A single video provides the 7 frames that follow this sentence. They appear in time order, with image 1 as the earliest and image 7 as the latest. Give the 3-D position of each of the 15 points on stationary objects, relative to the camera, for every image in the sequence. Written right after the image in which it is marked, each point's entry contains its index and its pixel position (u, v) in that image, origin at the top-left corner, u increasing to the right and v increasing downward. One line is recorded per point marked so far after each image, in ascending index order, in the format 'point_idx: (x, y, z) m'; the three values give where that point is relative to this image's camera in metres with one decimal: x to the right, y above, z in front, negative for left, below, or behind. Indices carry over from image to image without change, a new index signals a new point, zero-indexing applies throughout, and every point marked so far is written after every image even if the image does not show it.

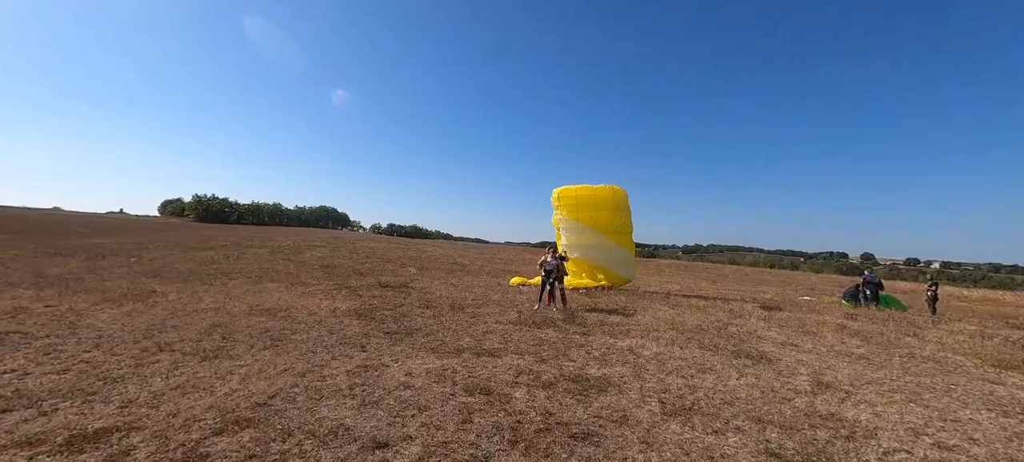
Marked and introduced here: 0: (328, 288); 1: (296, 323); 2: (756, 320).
0: (-6.5, -2.0, +13.4) m
1: (-4.5, -1.9, +7.7) m
2: (+6.5, -2.4, +10.0) m
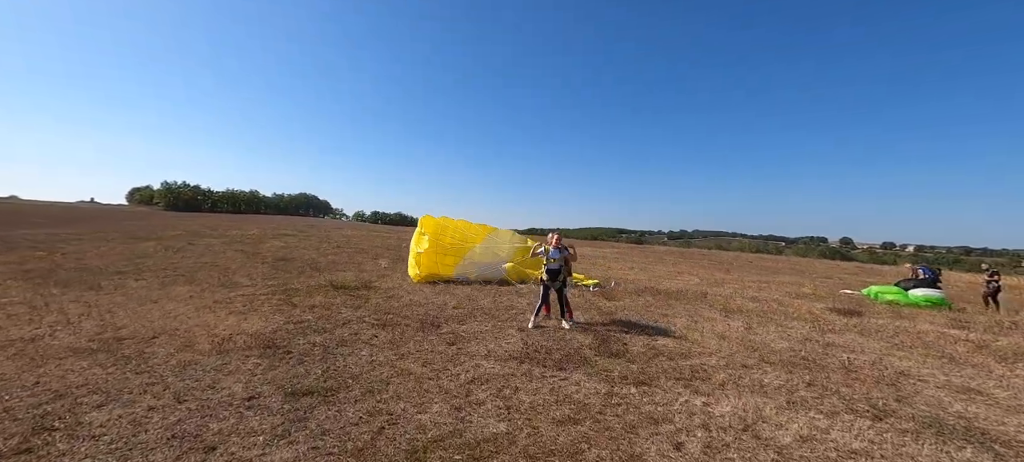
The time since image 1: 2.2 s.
0: (-6.7, -1.6, +10.0) m
1: (-4.4, -1.7, +4.4) m
2: (+6.5, -2.0, +7.0) m
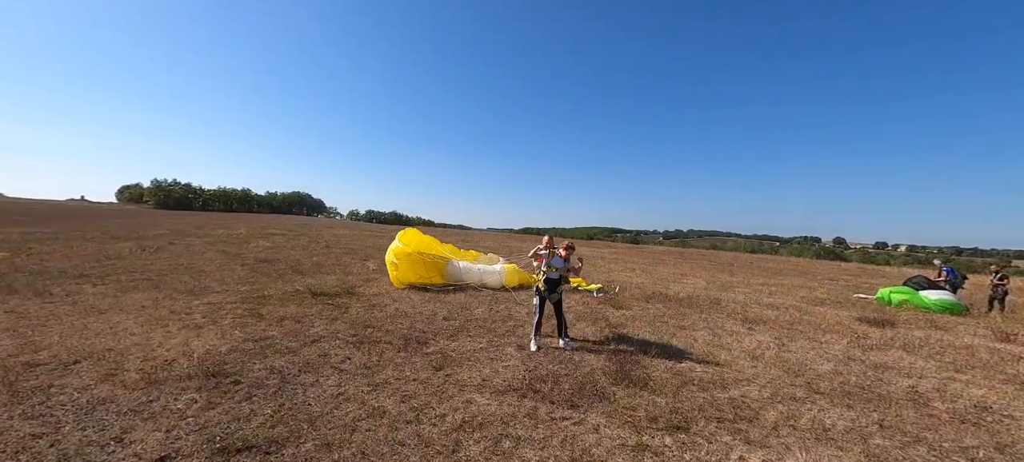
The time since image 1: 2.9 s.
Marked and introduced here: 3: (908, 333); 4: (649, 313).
0: (-6.7, -1.6, +9.0) m
1: (-4.4, -1.7, +3.4) m
2: (+6.5, -2.0, +6.2) m
3: (+8.2, -2.1, +7.8) m
4: (+3.1, -1.9, +8.6) m
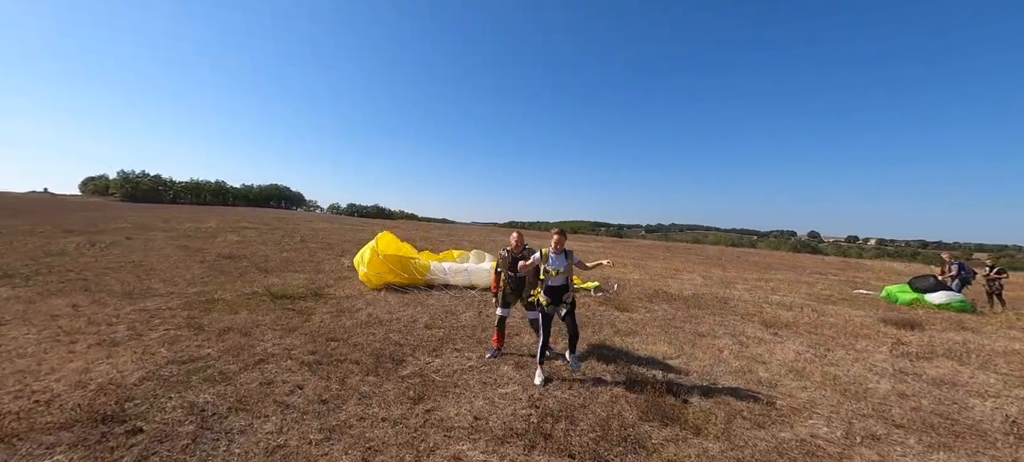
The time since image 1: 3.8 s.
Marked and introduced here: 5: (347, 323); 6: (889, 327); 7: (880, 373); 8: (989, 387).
0: (-6.9, -1.5, +7.6) m
1: (-4.3, -1.6, +2.1) m
2: (+6.4, -1.9, +5.4) m
3: (+8.1, -2.0, +7.0) m
4: (+3.0, -1.7, +7.7) m
5: (-2.8, -1.6, +6.4) m
6: (+7.6, -1.9, +7.6) m
7: (+4.9, -1.9, +5.0) m
8: (+5.9, -1.9, +4.7) m
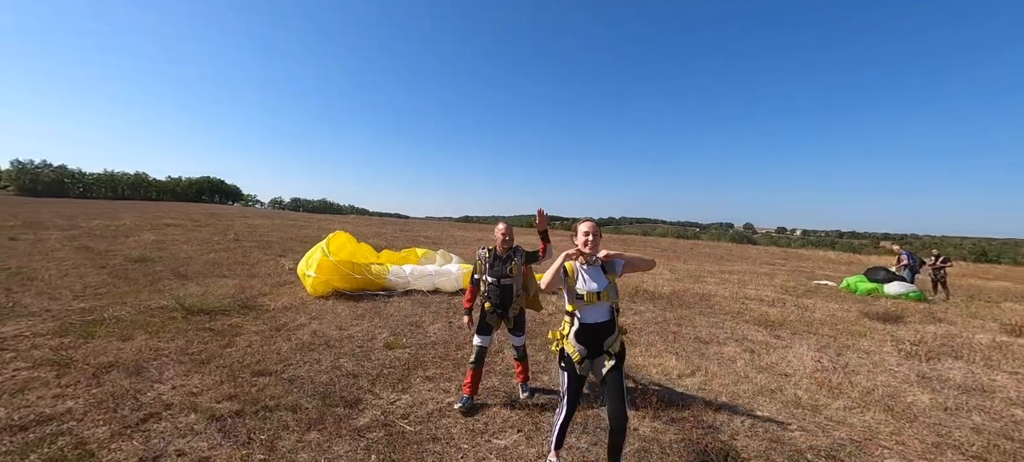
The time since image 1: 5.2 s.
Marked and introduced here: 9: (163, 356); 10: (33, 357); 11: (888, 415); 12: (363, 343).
0: (-7.3, -1.5, +5.8) m
1: (-4.1, -1.7, +0.6) m
2: (+6.2, -1.8, +5.1) m
3: (+7.7, -1.8, +6.9) m
4: (+2.5, -1.6, +7.0) m
5: (-3.0, -1.5, +5.0) m
6: (+7.2, -1.8, +7.4) m
7: (+4.7, -1.8, +4.5) m
8: (+5.8, -1.8, +4.3) m
9: (-4.3, -1.5, +4.6) m
10: (-5.8, -1.5, +4.5) m
11: (+3.6, -1.8, +3.6) m
12: (-2.1, -1.6, +5.3) m
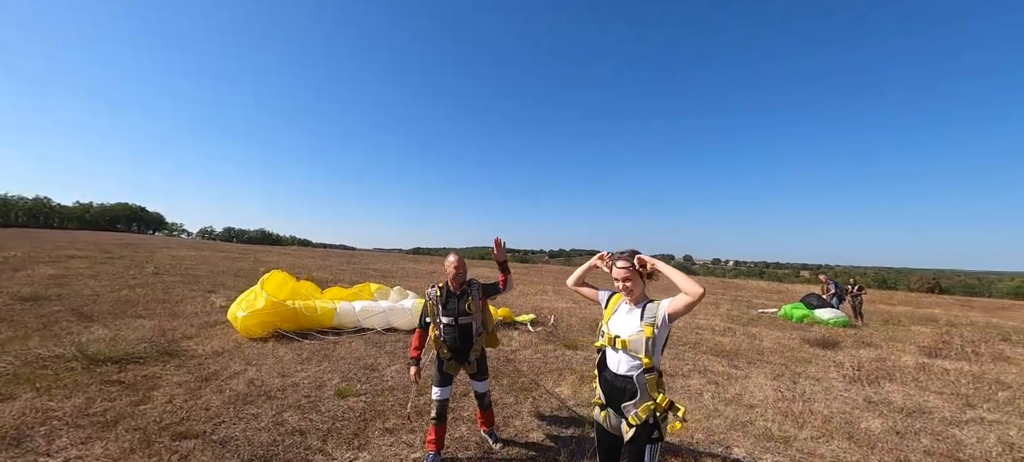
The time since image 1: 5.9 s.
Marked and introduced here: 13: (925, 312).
0: (-7.7, -1.9, +4.5) m
1: (-3.9, -1.7, -0.2) m
2: (+5.8, -2.3, +5.5) m
3: (+7.0, -2.5, +7.5) m
4: (+1.9, -2.2, +6.9) m
5: (-3.4, -1.9, +4.3) m
6: (+6.4, -2.5, +7.9) m
7: (+4.4, -2.2, +4.8) m
8: (+5.4, -2.3, +4.7) m
9: (-4.6, -1.9, +3.7) m
10: (-6.1, -1.9, +3.5) m
11: (+3.3, -2.1, +3.7) m
12: (-2.5, -2.0, +4.7) m
13: (+19.0, -3.7, +17.2) m
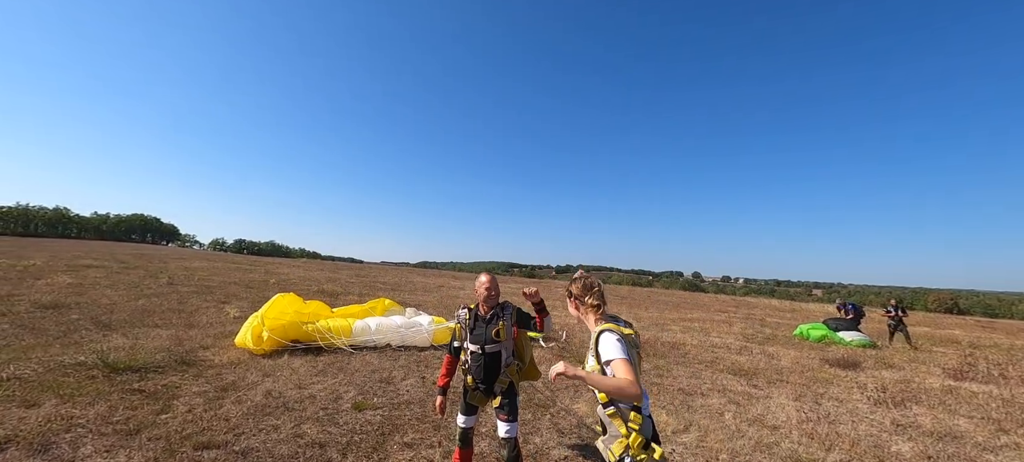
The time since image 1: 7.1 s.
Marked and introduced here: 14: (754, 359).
0: (-7.5, -2.0, +4.6) m
1: (-3.8, -1.7, -0.1) m
2: (+6.0, -2.6, +5.3) m
3: (+7.2, -2.8, +7.3) m
4: (+2.1, -2.5, +6.8) m
5: (-3.2, -2.1, +4.3) m
6: (+6.7, -2.8, +7.8) m
7: (+4.6, -2.4, +4.6) m
8: (+5.6, -2.5, +4.5) m
9: (-4.4, -2.0, +3.8) m
10: (-5.9, -1.9, +3.6) m
11: (+3.5, -2.3, +3.6) m
12: (-2.3, -2.2, +4.7) m
13: (+19.4, -4.6, +16.7) m
14: (+5.4, -2.9, +8.5) m
